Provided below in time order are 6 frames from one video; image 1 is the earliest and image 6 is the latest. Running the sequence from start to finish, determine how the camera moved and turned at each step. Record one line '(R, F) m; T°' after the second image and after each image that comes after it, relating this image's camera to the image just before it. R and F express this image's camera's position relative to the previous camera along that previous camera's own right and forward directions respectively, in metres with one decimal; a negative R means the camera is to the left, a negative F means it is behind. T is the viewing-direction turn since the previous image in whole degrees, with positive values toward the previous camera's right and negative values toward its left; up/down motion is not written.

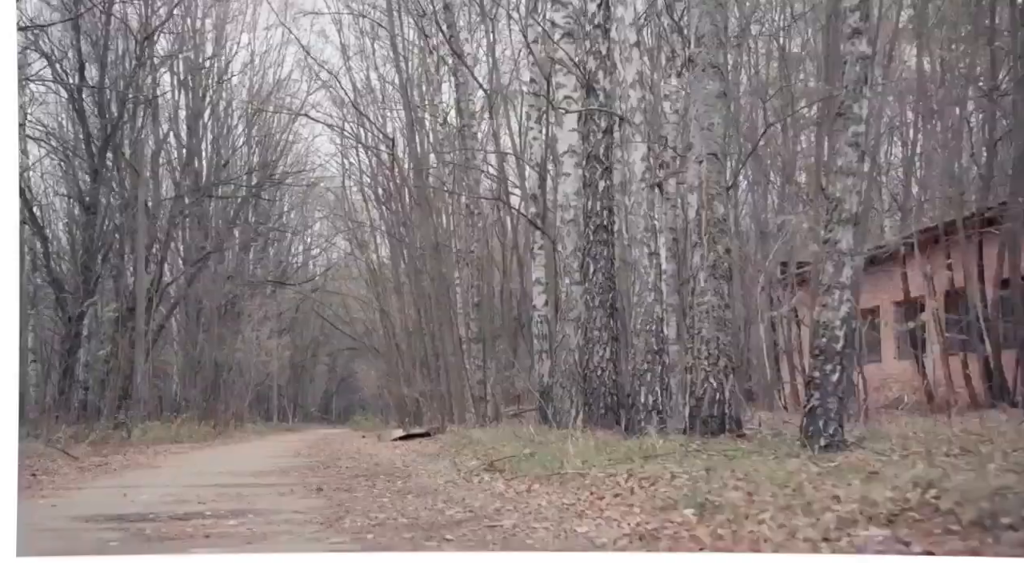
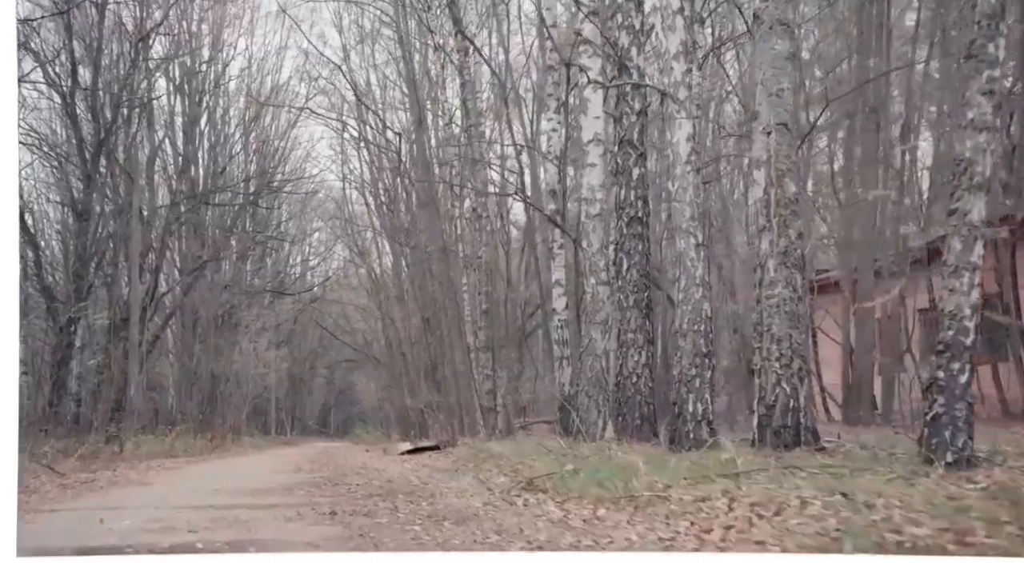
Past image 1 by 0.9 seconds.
(-0.1, +0.4) m; 0°
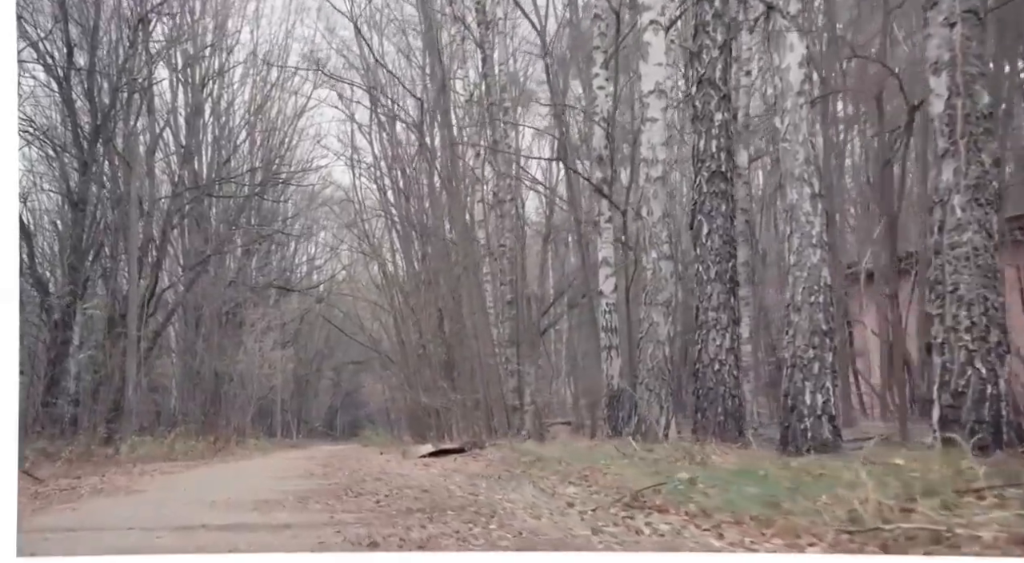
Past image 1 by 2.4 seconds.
(-0.2, +0.8) m; 0°
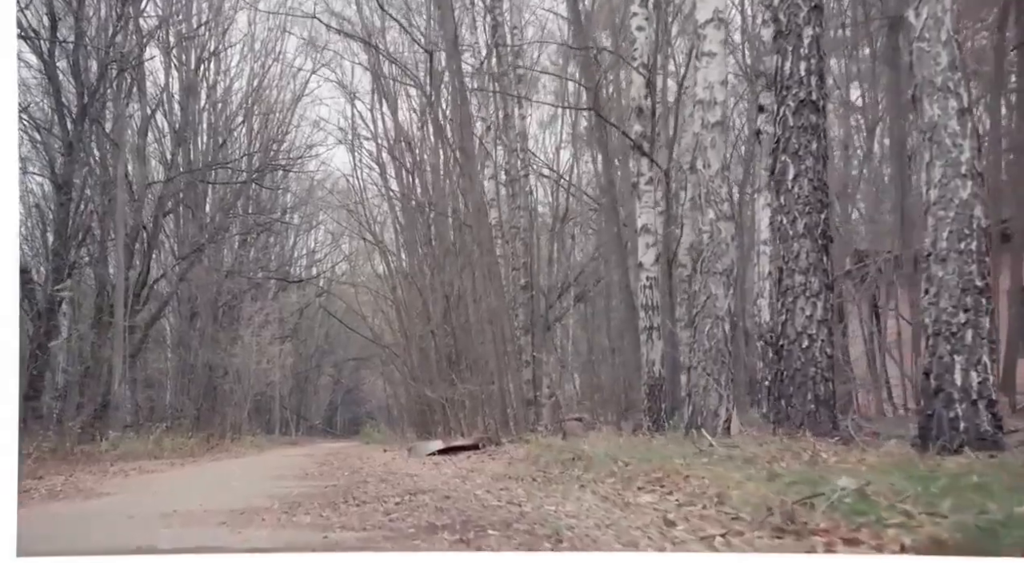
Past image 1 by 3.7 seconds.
(-0.1, +0.7) m; 0°
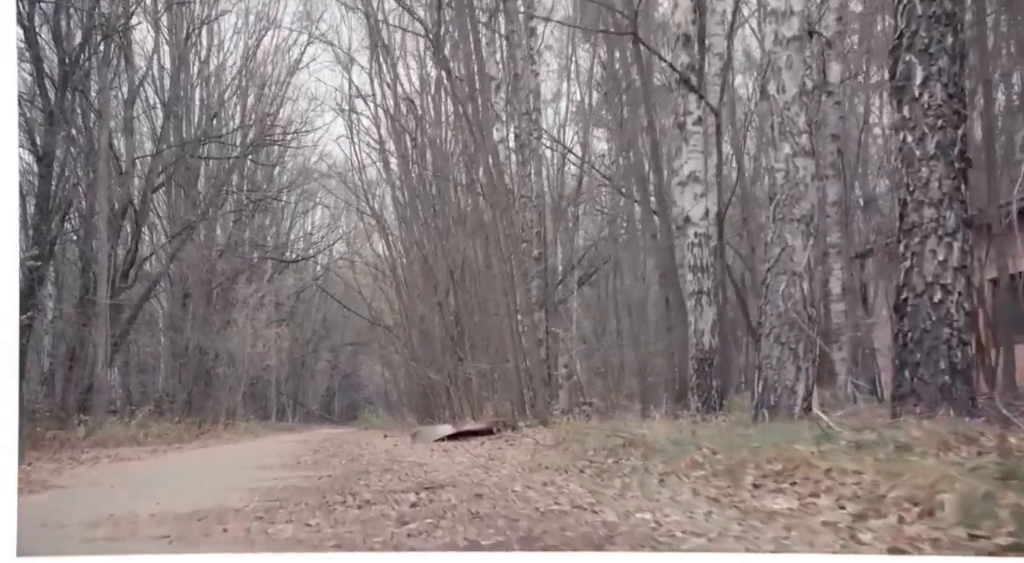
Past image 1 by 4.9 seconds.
(-0.1, +0.7) m; 0°
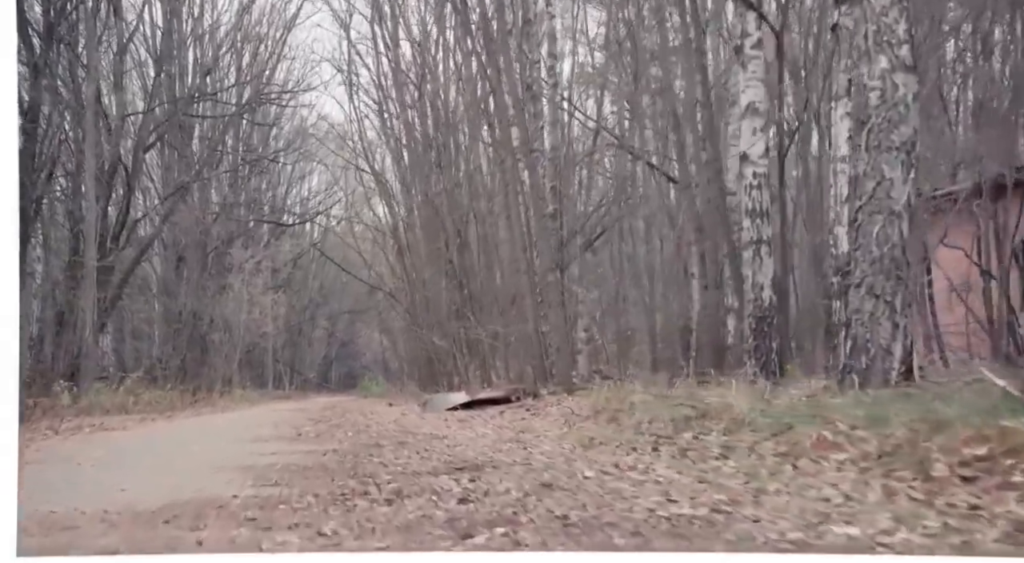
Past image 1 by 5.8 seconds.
(-0.1, +0.5) m; 0°
